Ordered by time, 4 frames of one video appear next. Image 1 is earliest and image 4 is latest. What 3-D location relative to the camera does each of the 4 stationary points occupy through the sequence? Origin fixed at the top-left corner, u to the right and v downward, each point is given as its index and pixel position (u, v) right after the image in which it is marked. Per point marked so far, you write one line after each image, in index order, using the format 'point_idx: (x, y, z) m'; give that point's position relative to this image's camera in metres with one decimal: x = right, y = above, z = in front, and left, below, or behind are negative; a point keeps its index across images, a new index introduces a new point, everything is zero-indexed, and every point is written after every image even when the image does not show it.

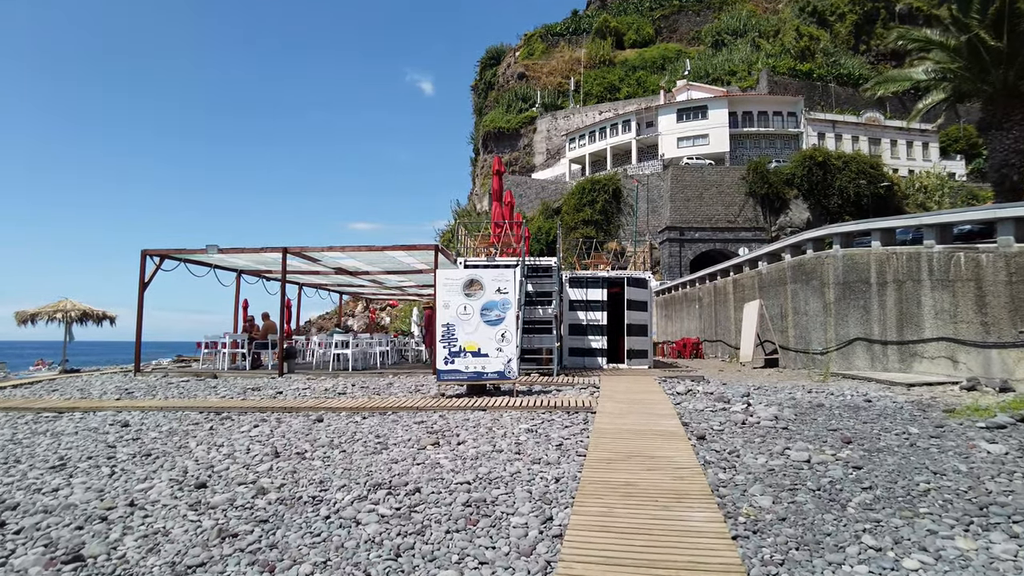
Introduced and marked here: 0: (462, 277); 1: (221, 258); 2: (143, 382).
0: (-0.7, +0.2, +9.1) m
1: (-6.4, +0.7, +13.5) m
2: (-6.8, -1.7, +11.4) m
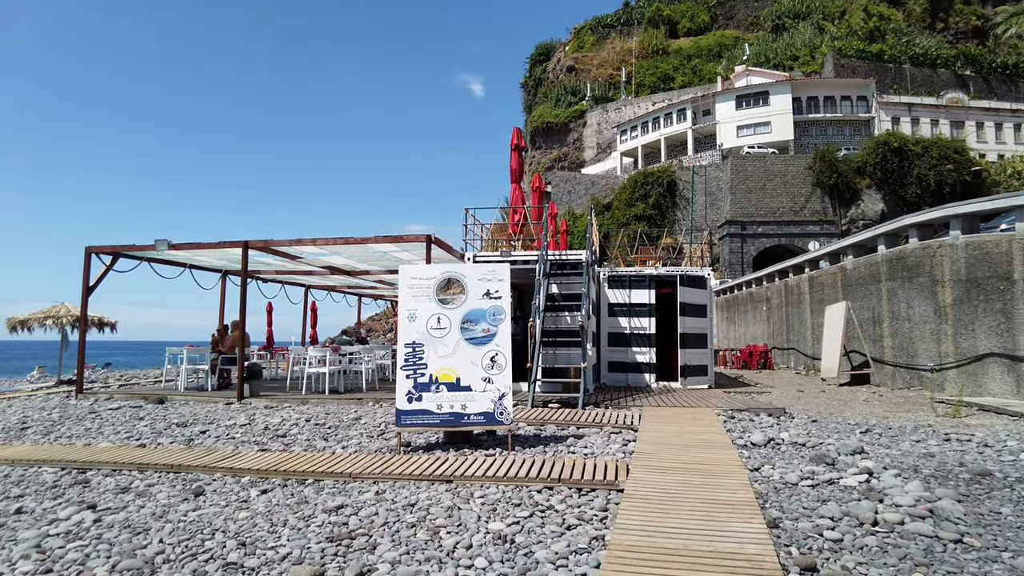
0: (-0.8, +0.1, +6.4) m
1: (-6.1, +0.6, +11.3) m
2: (-6.6, -1.8, +9.2) m
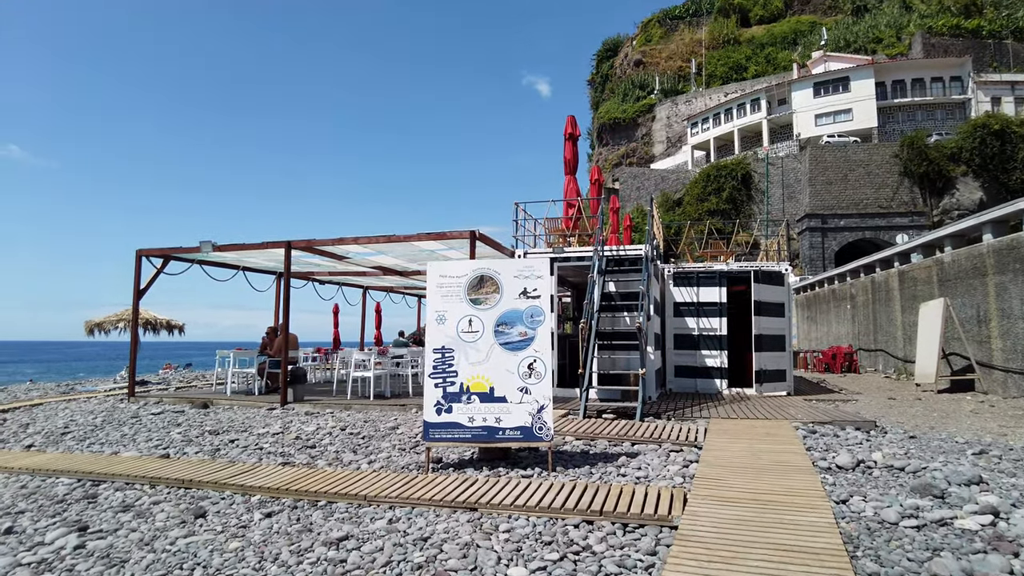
0: (-0.4, +0.1, +5.8) m
1: (-5.2, +0.6, +11.2) m
2: (-5.9, -1.8, +9.1) m
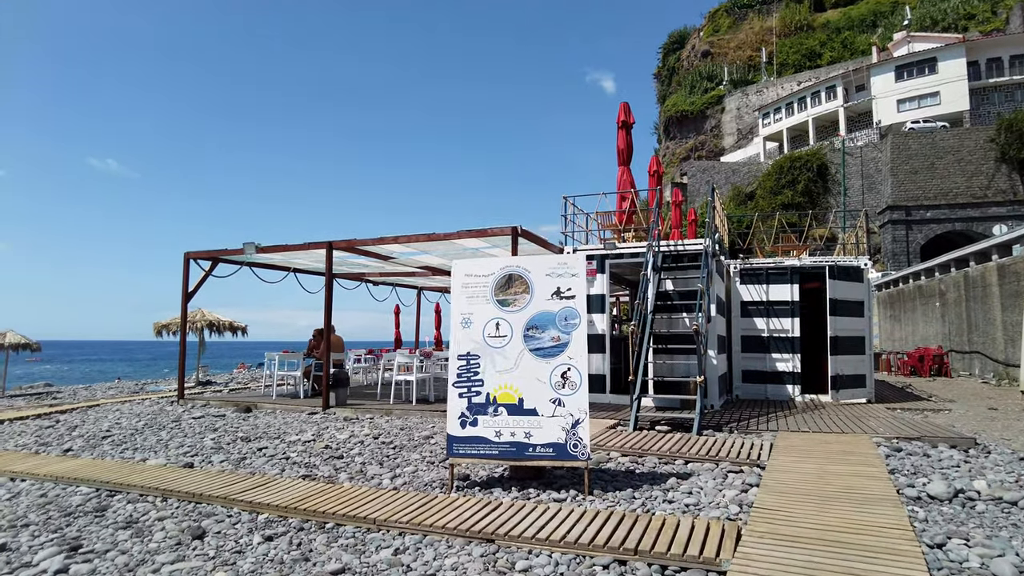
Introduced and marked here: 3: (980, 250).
0: (-0.1, +0.1, +5.2) m
1: (-4.3, +0.5, +11.1) m
2: (-5.2, -1.9, +9.2) m
3: (+11.3, +0.9, +14.8) m
